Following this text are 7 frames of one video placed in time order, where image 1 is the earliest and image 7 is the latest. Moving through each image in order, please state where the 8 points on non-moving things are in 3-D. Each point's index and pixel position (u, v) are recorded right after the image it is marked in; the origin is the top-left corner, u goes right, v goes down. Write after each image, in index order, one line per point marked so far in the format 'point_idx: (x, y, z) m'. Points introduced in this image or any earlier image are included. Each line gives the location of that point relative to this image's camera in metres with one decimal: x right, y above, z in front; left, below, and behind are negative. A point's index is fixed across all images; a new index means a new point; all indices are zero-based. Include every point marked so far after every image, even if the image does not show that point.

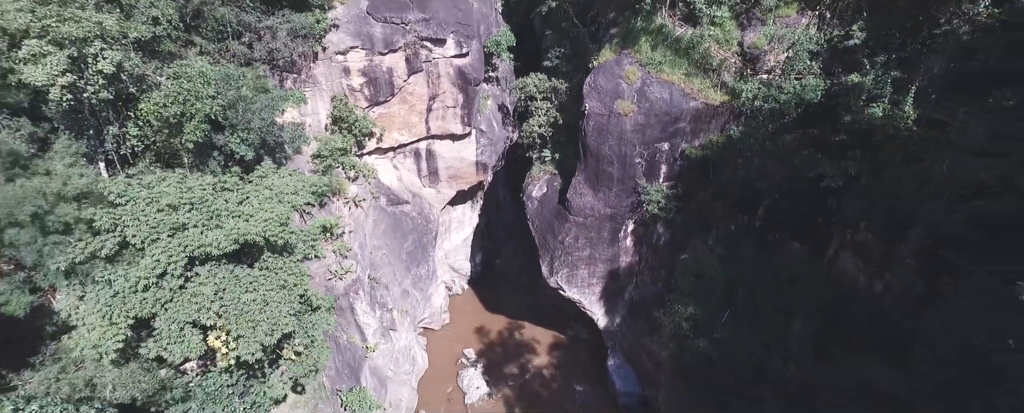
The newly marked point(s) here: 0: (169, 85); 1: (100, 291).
0: (-7.2, +2.5, +10.4) m
1: (-7.6, -1.6, +9.0) m
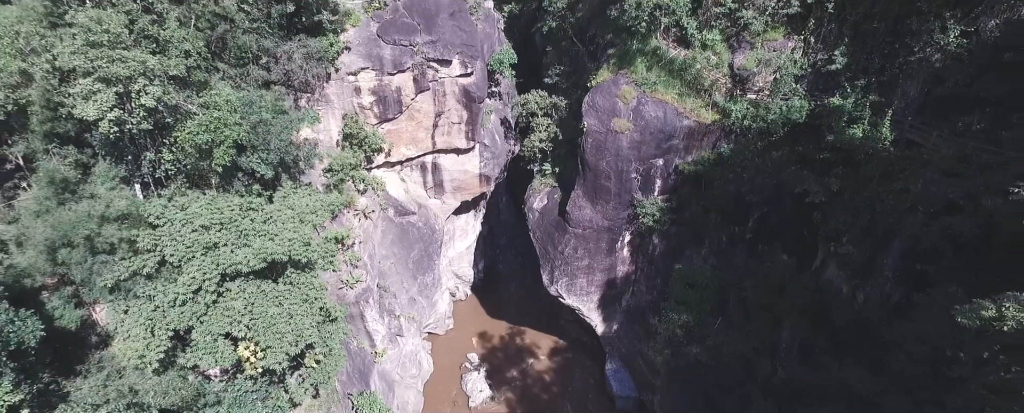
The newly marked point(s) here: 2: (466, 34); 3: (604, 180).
0: (-7.1, +2.1, +11.3) m
1: (-7.5, -2.0, +9.9) m
2: (-1.7, +6.4, +18.3) m
3: (+3.5, +1.0, +18.3) m
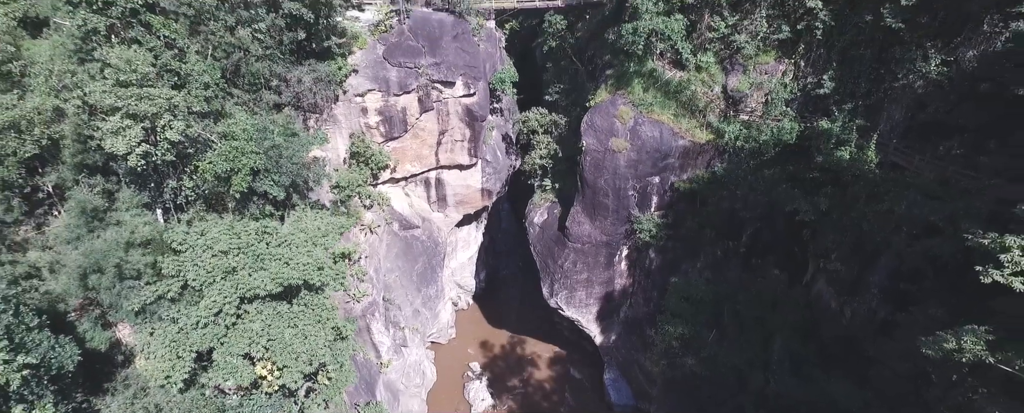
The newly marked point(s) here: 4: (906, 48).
0: (-7.1, +1.5, +11.9) m
1: (-7.4, -2.6, +10.5) m
2: (-1.7, +5.8, +18.9) m
3: (+3.6, +0.4, +19.0) m
4: (+11.4, +4.6, +14.1) m
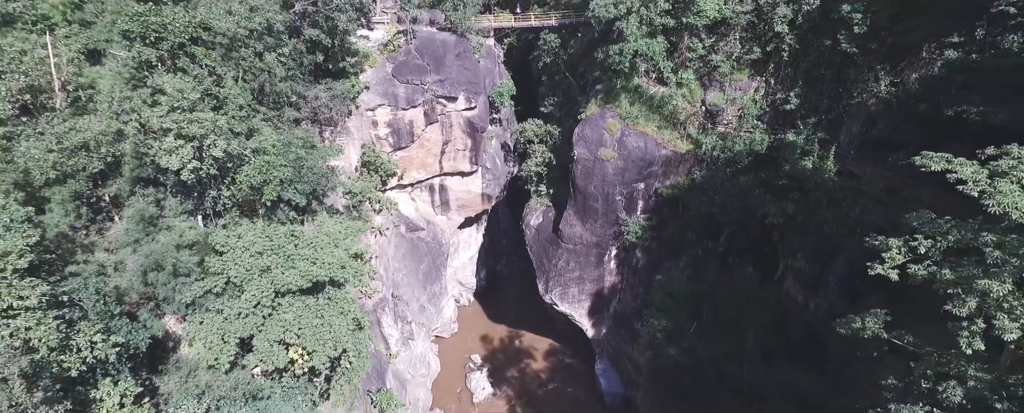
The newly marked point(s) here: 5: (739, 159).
0: (-7.2, +1.3, +13.6) m
1: (-7.5, -2.8, +12.2) m
2: (-1.8, +5.6, +20.6) m
3: (+3.5, +0.2, +20.7) m
4: (+11.3, +4.4, +15.8) m
5: (+8.5, +1.8, +18.2) m
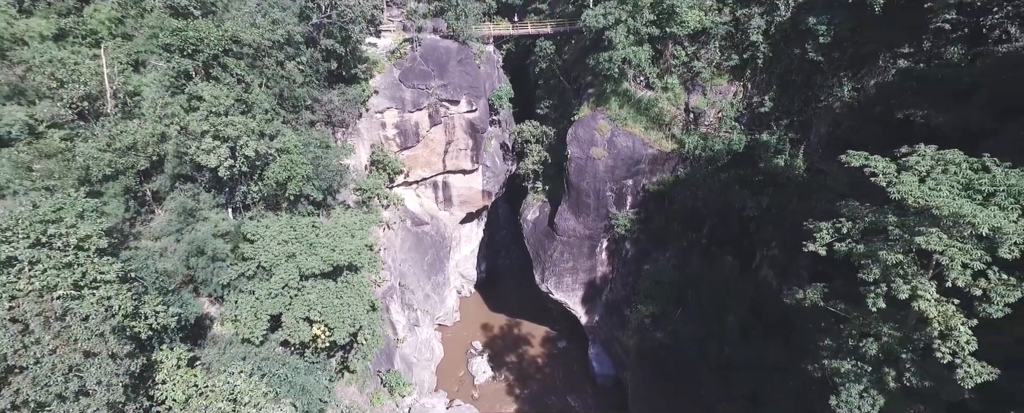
0: (-7.2, +1.5, +15.2) m
1: (-7.6, -2.6, +13.8) m
2: (-1.8, +5.8, +22.2) m
3: (+3.4, +0.4, +22.3) m
4: (+11.2, +4.7, +17.4) m
5: (+8.4, +2.0, +19.8) m
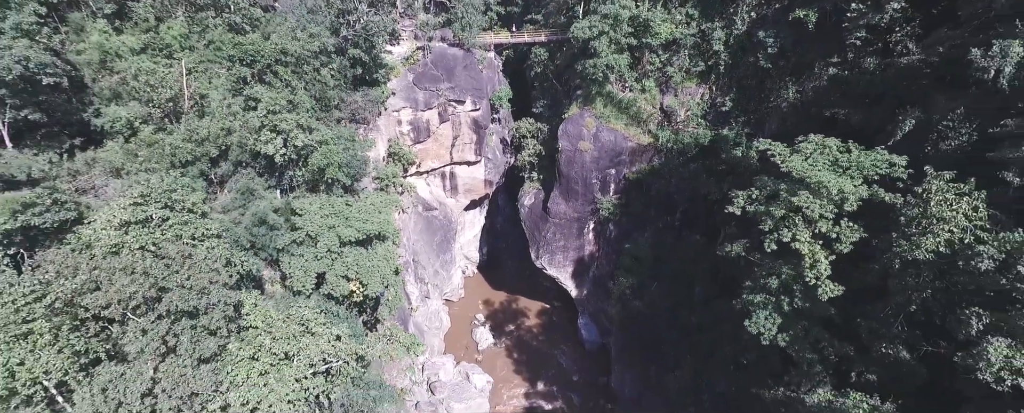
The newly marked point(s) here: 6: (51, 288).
0: (-7.3, +2.2, +18.5) m
1: (-7.6, -1.9, +17.1) m
2: (-1.9, +6.5, +25.5) m
3: (+3.3, +1.1, +25.6) m
4: (+11.2, +5.4, +20.7) m
5: (+8.3, +2.7, +23.1) m
6: (-9.5, -1.6, +10.1) m
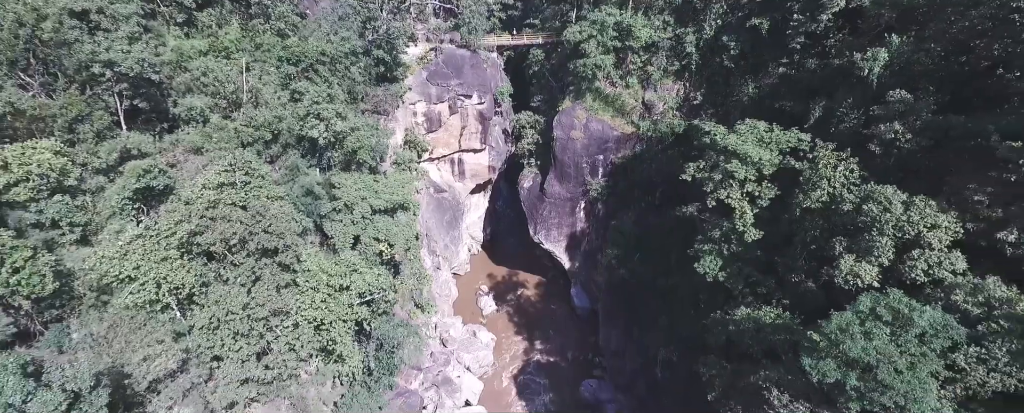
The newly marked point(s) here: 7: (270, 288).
0: (-7.2, +3.3, +22.0) m
1: (-7.6, -0.8, +20.7) m
2: (-1.8, +7.6, +29.1) m
3: (+3.4, +2.2, +29.2) m
4: (+11.2, +6.4, +24.3) m
5: (+8.4, +3.8, +26.7) m
6: (-9.4, -0.6, +13.6) m
7: (-7.2, -2.4, +14.5) m
